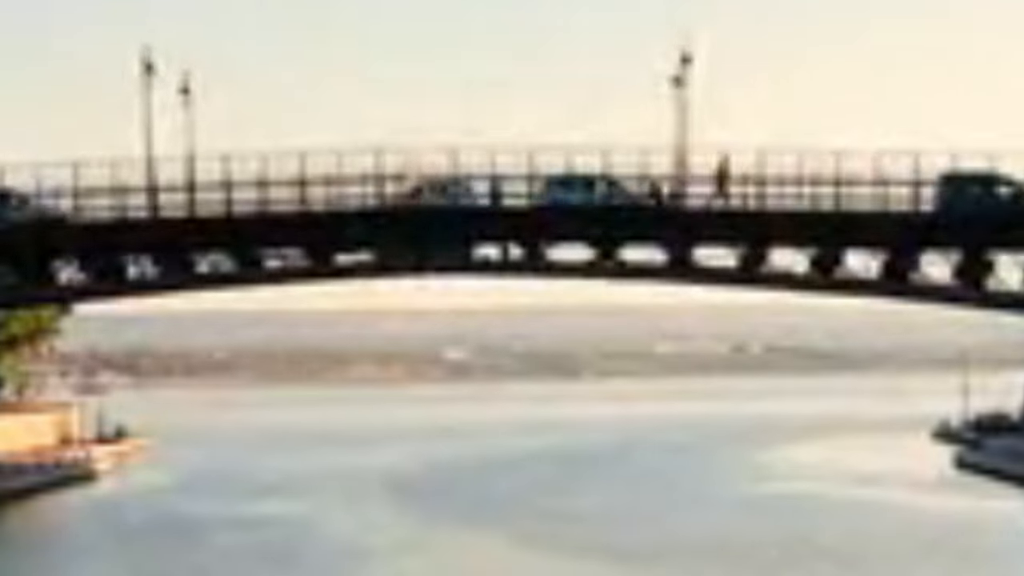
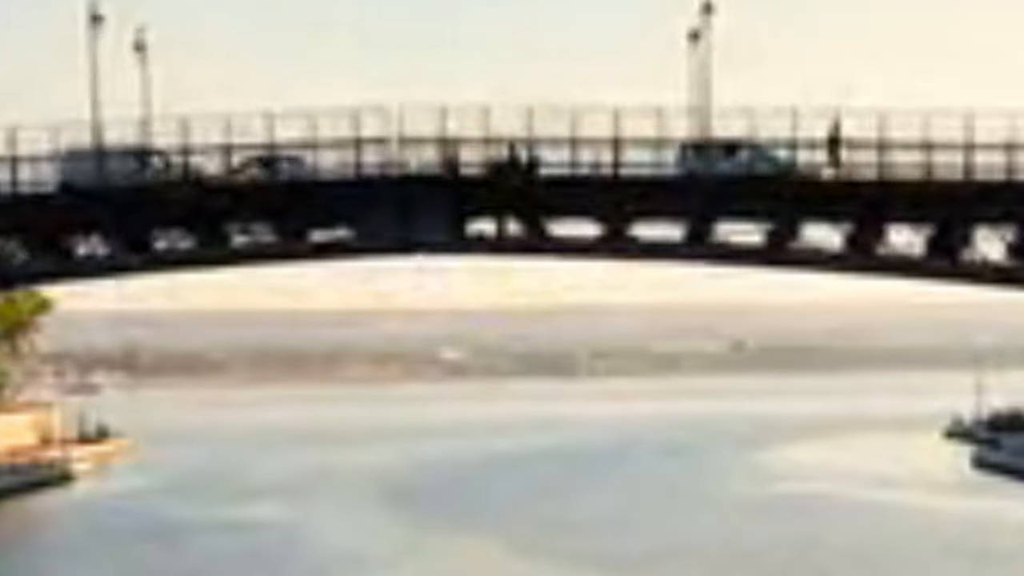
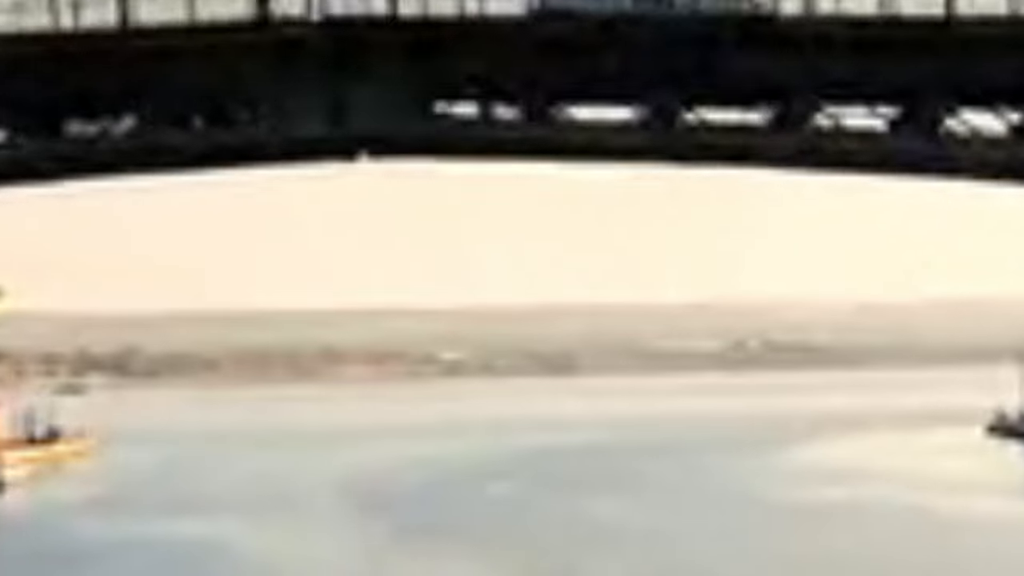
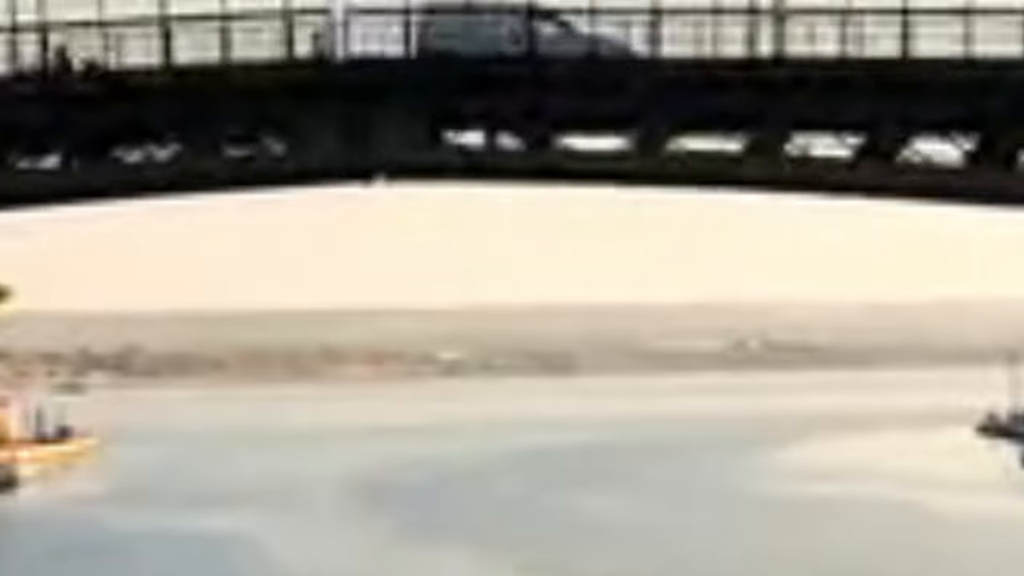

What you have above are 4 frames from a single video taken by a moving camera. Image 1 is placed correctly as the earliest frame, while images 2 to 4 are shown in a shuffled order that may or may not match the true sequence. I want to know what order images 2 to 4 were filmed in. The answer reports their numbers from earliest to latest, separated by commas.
2, 4, 3
